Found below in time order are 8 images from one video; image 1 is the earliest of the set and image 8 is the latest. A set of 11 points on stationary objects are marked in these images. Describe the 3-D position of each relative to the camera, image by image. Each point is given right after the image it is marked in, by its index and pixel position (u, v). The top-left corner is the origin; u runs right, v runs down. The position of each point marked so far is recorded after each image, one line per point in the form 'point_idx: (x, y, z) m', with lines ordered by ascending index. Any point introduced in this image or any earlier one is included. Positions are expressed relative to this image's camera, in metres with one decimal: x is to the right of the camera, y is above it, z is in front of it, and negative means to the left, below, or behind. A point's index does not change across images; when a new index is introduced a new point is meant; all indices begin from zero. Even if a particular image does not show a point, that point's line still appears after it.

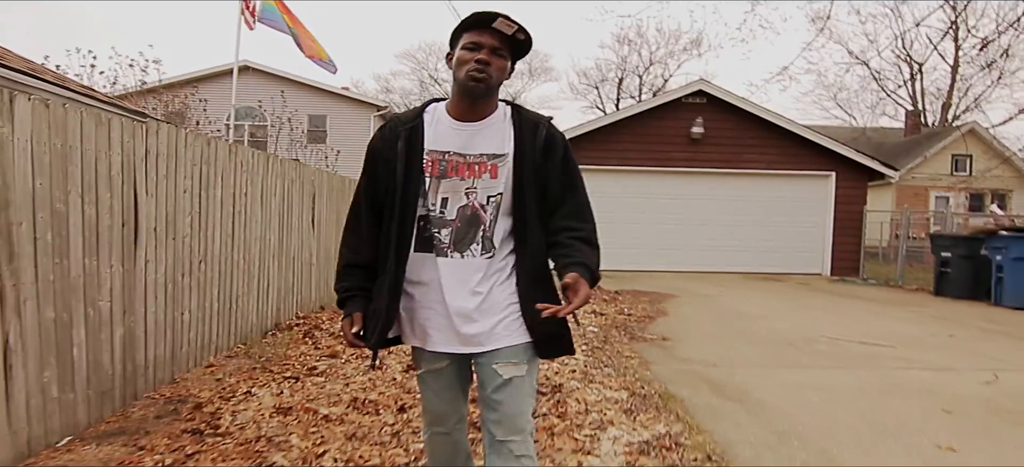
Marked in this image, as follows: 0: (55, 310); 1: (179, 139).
0: (-2.4, -0.4, +3.3) m
1: (-2.4, +0.7, +4.6) m
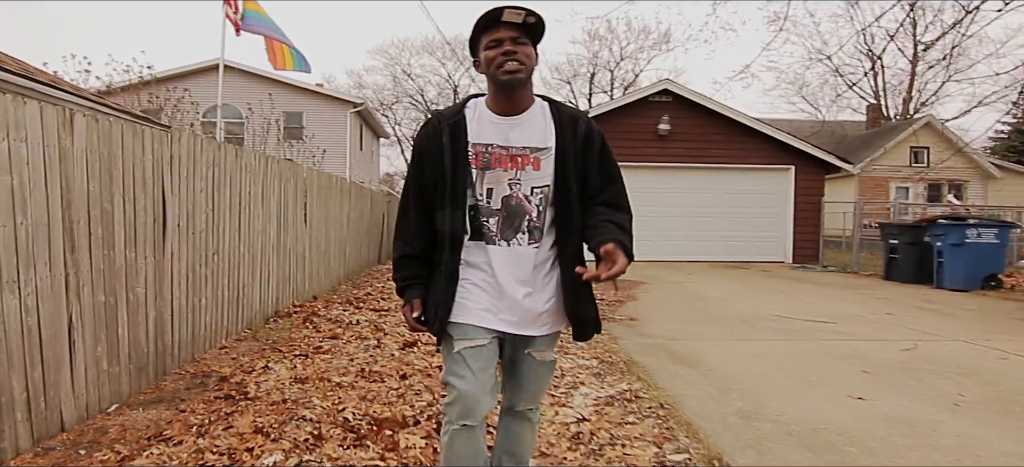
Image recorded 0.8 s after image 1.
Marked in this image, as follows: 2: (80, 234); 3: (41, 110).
0: (-2.5, -0.4, +3.8) m
1: (-2.5, +0.7, +5.1) m
2: (-2.5, 0.0, +3.6) m
3: (-2.5, +0.6, +3.3) m
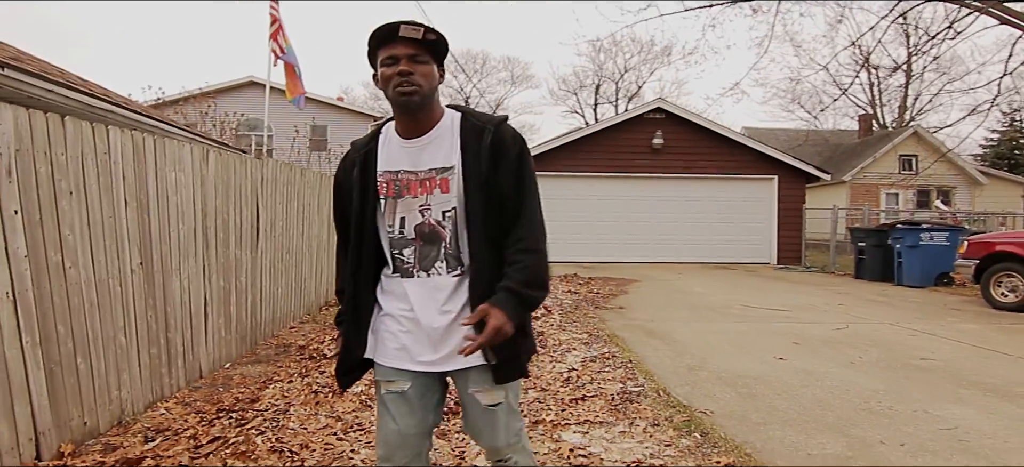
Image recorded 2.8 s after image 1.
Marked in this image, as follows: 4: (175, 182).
0: (-2.4, -0.4, +5.3) m
1: (-2.5, +0.7, +6.5) m
2: (-2.4, 0.0, +5.0) m
3: (-2.4, +0.6, +4.7) m
4: (-2.4, +0.4, +4.5) m
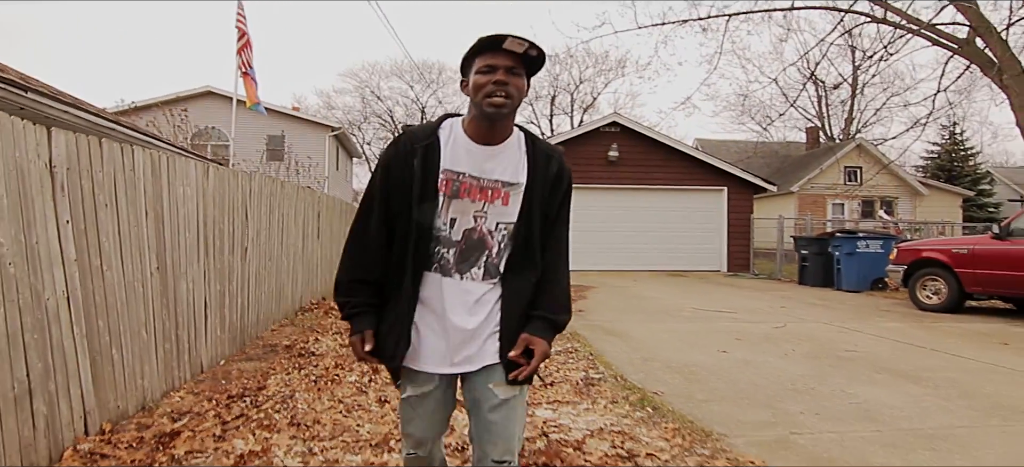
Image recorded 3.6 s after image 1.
0: (-2.6, -0.5, +5.7) m
1: (-2.7, +0.6, +7.0) m
2: (-2.6, -0.1, +5.5) m
3: (-2.6, +0.6, +5.2) m
4: (-2.6, +0.3, +5.0) m
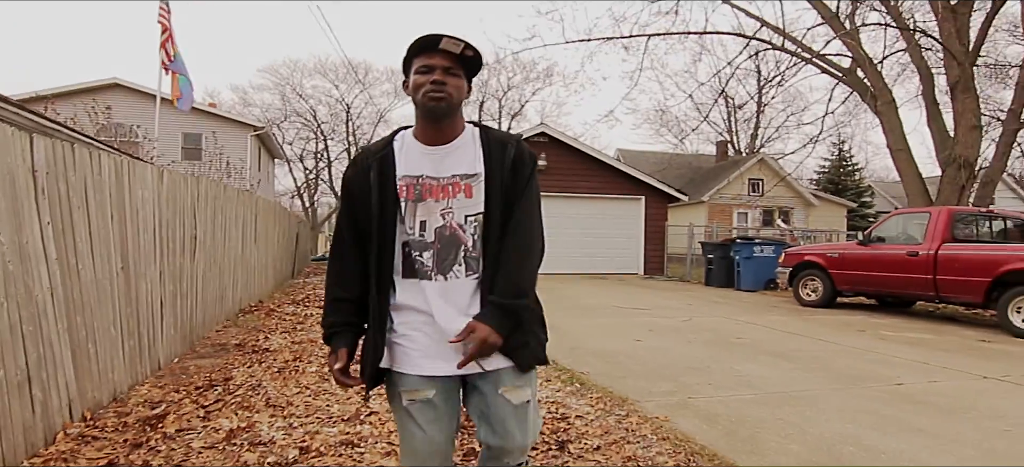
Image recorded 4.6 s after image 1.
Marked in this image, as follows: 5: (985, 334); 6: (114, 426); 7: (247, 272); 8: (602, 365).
0: (-3.2, -0.5, +6.0) m
1: (-3.5, +0.6, +7.3) m
2: (-3.1, -0.1, +5.8) m
3: (-3.1, +0.5, +5.6) m
4: (-3.0, +0.3, +5.3) m
5: (+6.4, -1.4, +8.6) m
6: (-2.5, -1.2, +3.9) m
7: (-3.8, -0.6, +9.3) m
8: (+0.8, -1.1, +5.5) m
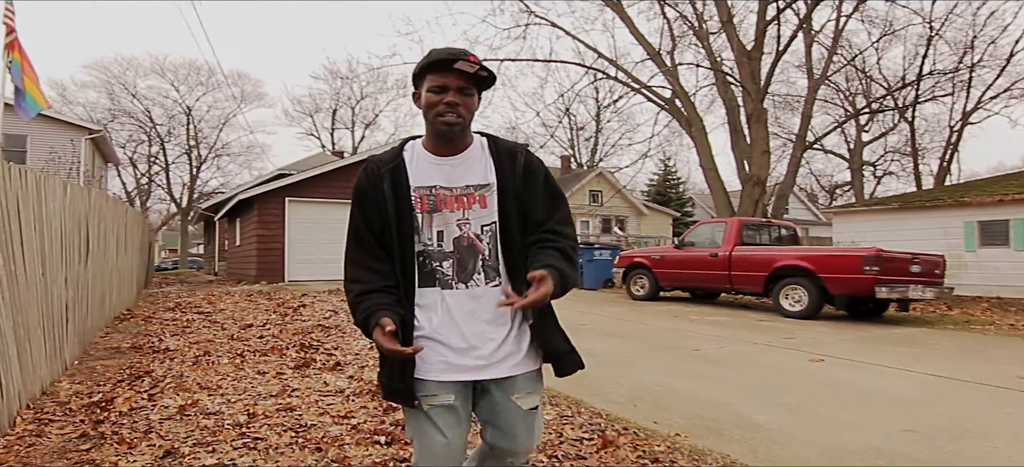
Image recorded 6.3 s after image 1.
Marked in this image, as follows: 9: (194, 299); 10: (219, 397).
0: (-4.3, -0.6, +6.4) m
1: (-4.9, +0.4, +7.6) m
2: (-4.3, -0.2, +6.2) m
3: (-4.2, +0.4, +6.0) m
4: (-4.0, +0.2, +5.7) m
5: (+4.4, -1.4, +11.1) m
6: (-3.2, -1.3, +4.5) m
7: (-5.7, -0.7, +9.5) m
8: (-0.4, -1.2, +6.8) m
9: (-5.7, -1.2, +11.5) m
10: (-2.2, -1.2, +4.9) m
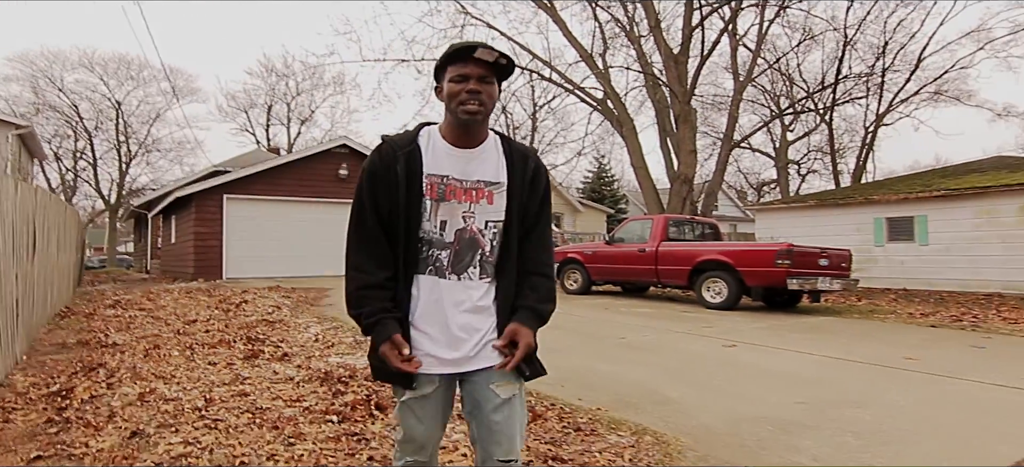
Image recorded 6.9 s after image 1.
0: (-5.0, -0.6, +6.4) m
1: (-5.7, +0.5, +7.6) m
2: (-4.9, -0.2, +6.3) m
3: (-4.7, +0.5, +6.0) m
4: (-4.6, +0.2, +5.8) m
5: (+3.3, -1.4, +12.0) m
6: (-3.6, -1.2, +4.7) m
7: (-6.7, -0.7, +9.4) m
8: (-1.1, -1.2, +7.2) m
9: (-6.8, -1.1, +11.4) m
10: (-2.7, -1.2, +5.1) m
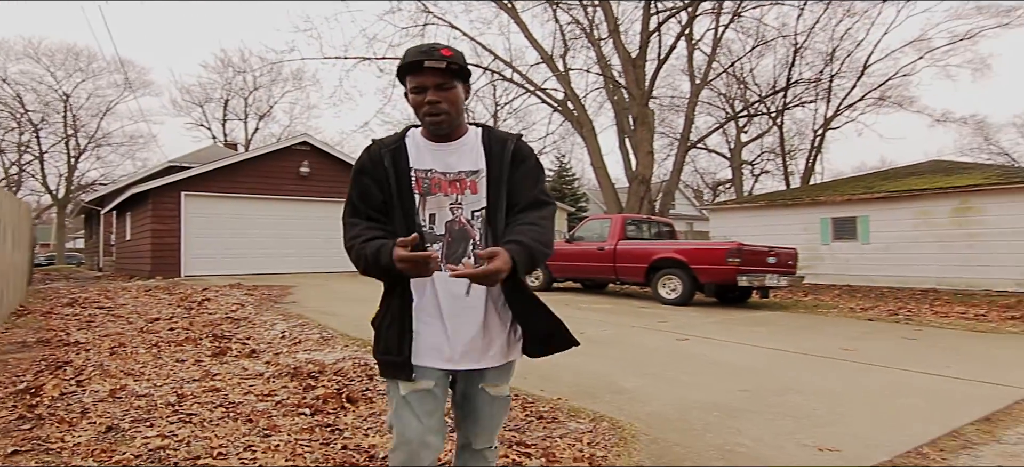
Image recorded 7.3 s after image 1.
0: (-5.3, -0.5, +6.4) m
1: (-6.1, +0.5, +7.5) m
2: (-5.2, -0.2, +6.2) m
3: (-5.1, +0.5, +6.0) m
4: (-4.9, +0.3, +5.8) m
5: (+2.6, -1.4, +12.4) m
6: (-3.9, -1.2, +4.7) m
7: (-7.2, -0.6, +9.2) m
8: (-1.5, -1.2, +7.4) m
9: (-7.5, -1.1, +11.3) m
10: (-3.0, -1.2, +5.2) m
